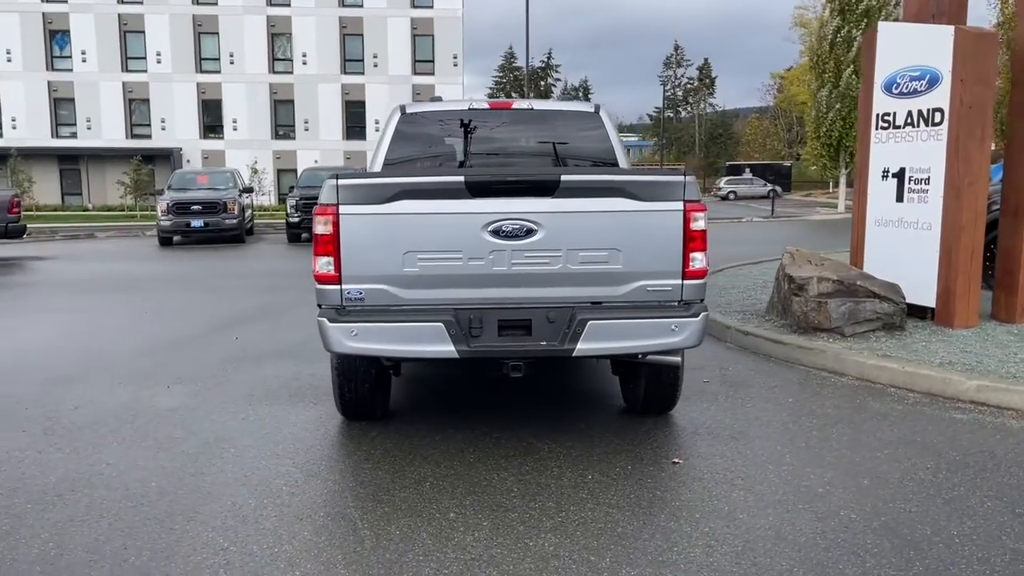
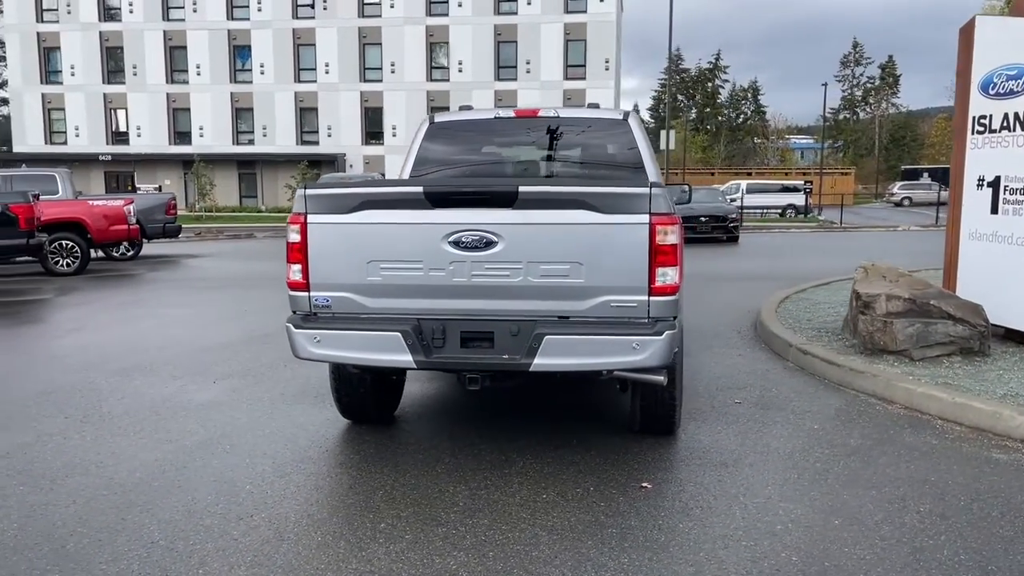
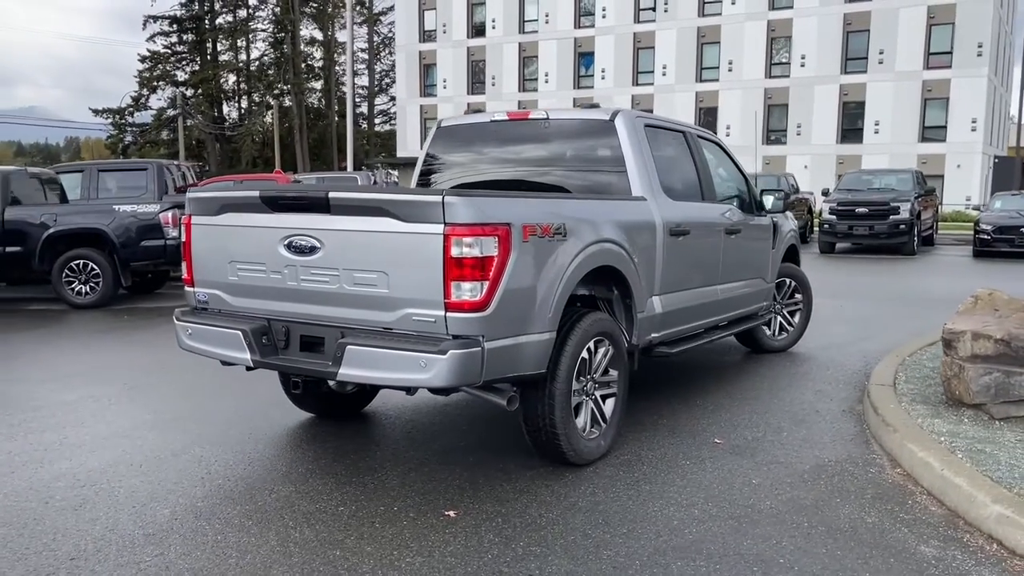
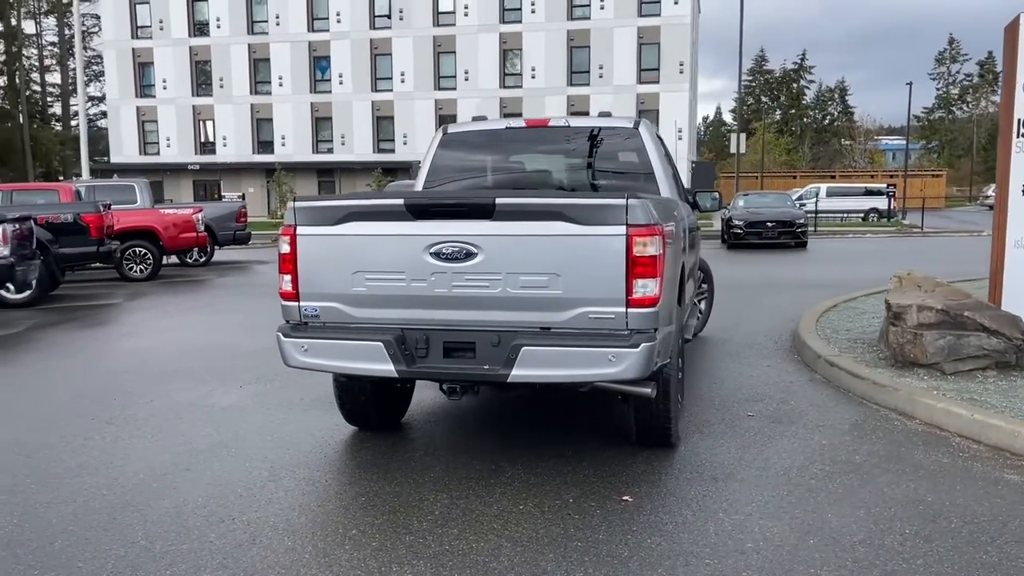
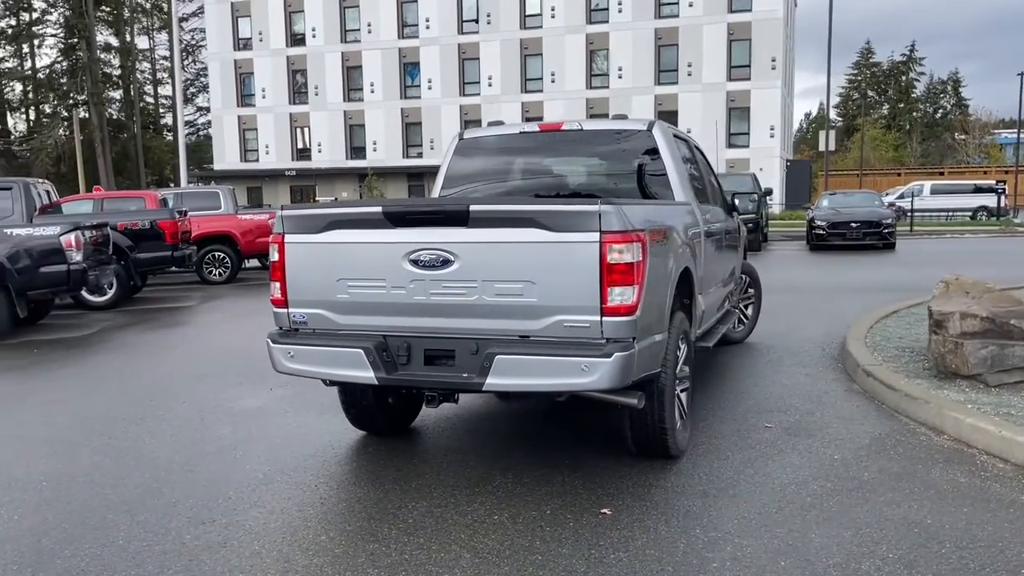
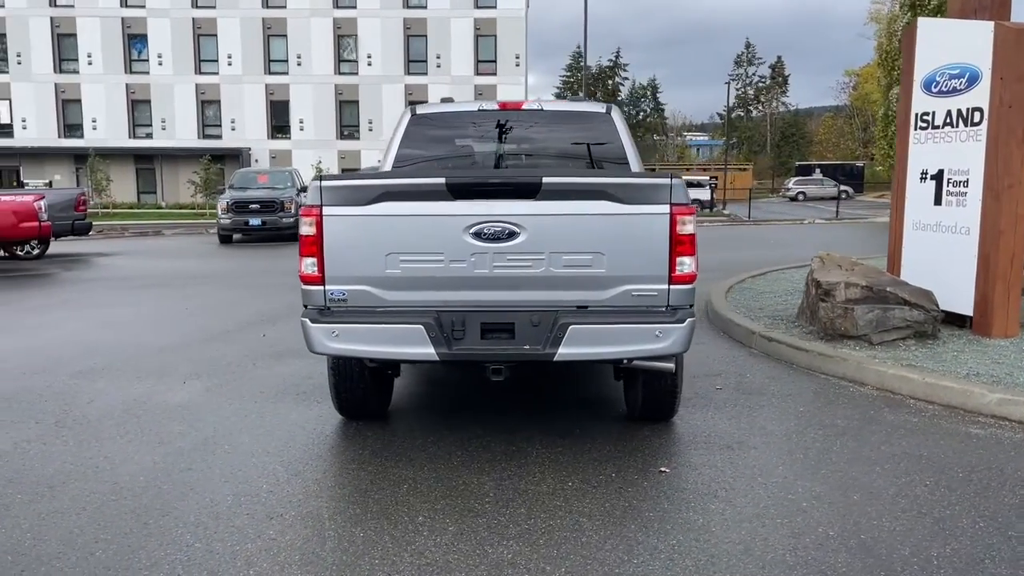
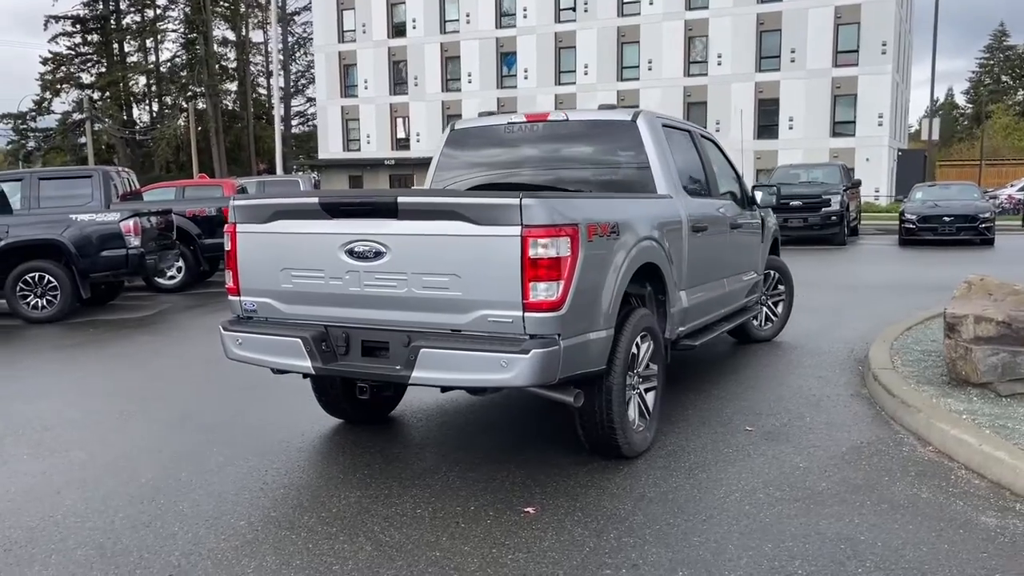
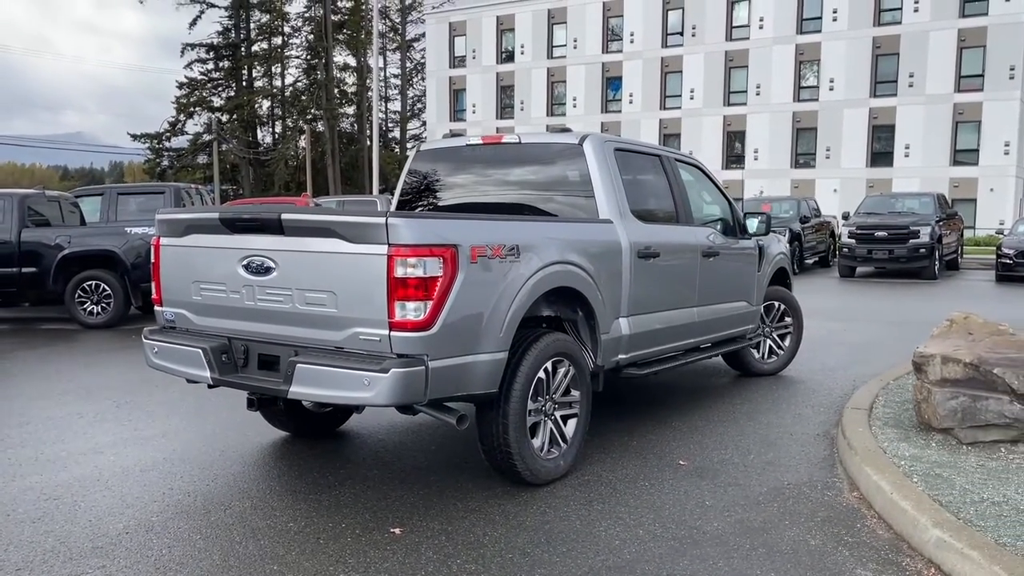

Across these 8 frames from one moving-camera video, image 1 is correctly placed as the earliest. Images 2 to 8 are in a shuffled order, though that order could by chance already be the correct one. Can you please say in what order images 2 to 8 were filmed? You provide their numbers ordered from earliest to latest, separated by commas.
6, 2, 4, 5, 7, 3, 8
